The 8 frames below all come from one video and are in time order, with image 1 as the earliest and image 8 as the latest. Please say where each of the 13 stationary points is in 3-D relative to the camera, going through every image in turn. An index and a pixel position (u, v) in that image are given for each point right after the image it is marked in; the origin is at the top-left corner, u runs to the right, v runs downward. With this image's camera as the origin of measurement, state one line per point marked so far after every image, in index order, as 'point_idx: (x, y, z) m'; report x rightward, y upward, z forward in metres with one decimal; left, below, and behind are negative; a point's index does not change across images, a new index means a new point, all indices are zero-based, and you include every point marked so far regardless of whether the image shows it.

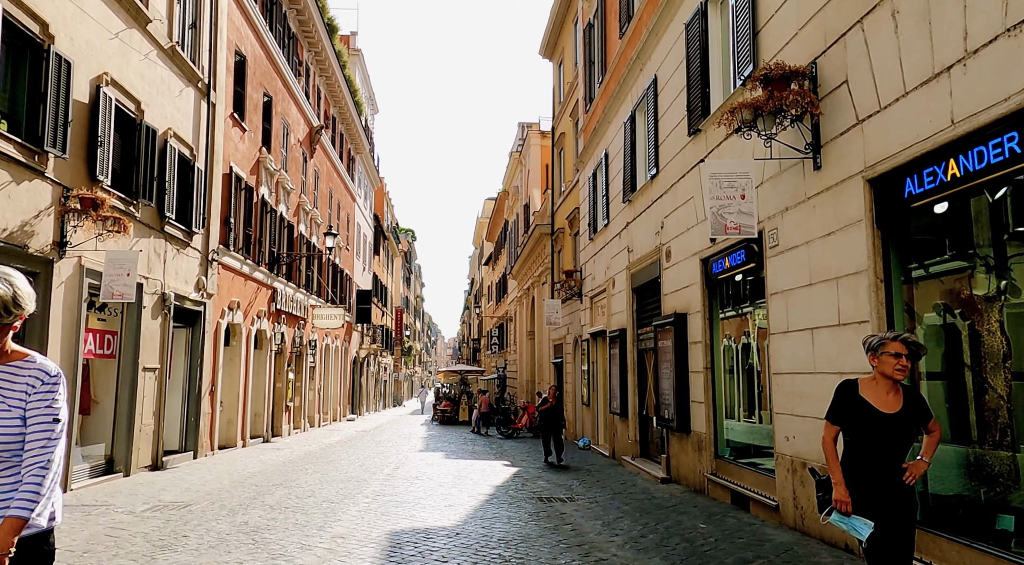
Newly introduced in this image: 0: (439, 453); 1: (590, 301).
0: (-1.7, -3.9, +17.8) m
1: (+1.9, -0.5, +18.9) m
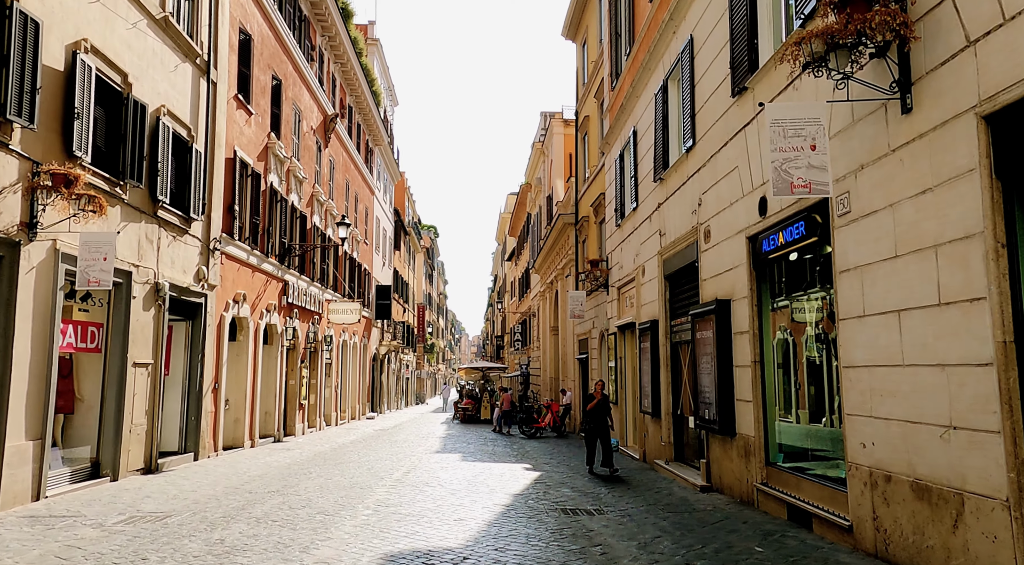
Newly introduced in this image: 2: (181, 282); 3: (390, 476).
0: (-1.2, -3.7, +16.6) m
1: (+2.4, -0.2, +17.6) m
2: (-6.1, 0.0, +14.1) m
3: (-1.9, -3.0, +11.8) m
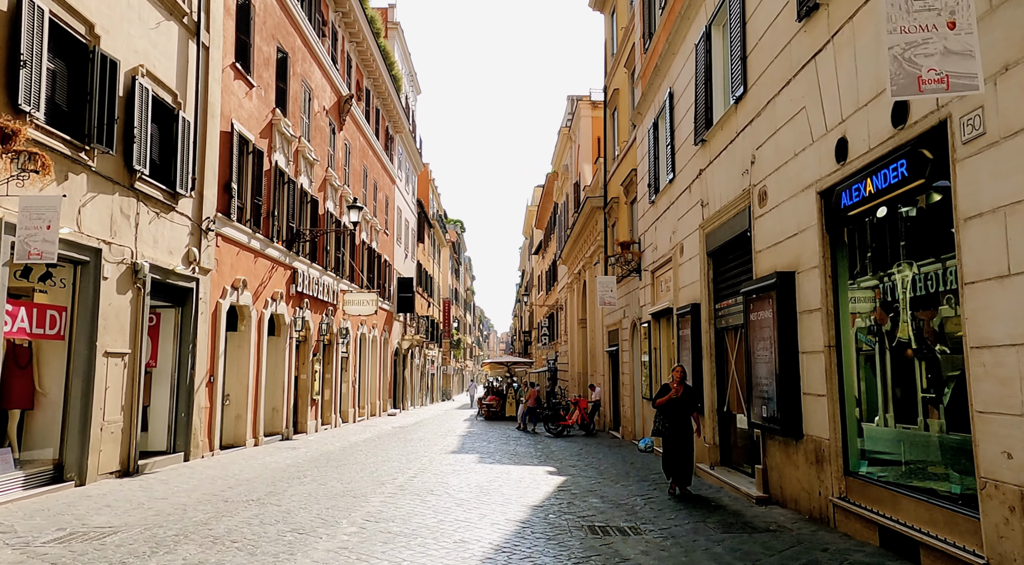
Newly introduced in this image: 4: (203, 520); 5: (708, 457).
0: (-0.7, -3.4, +15.1) m
1: (+2.9, +0.1, +15.9) m
2: (-5.7, +0.3, +12.7) m
3: (-1.6, -2.7, +10.3) m
4: (-3.1, -2.4, +7.6) m
5: (+2.9, -2.5, +11.1) m
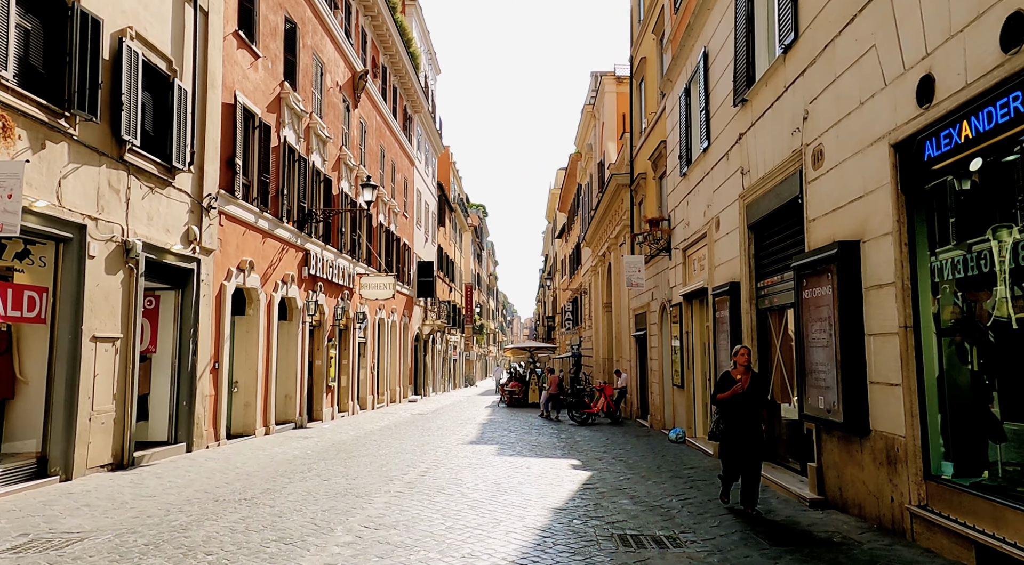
0: (-0.3, -3.0, +14.2) m
1: (+3.3, +0.5, +14.8) m
2: (-5.4, +0.6, +11.9) m
3: (-1.4, -2.4, +9.4) m
4: (-2.9, -2.1, +6.7) m
5: (+3.1, -2.2, +10.1) m
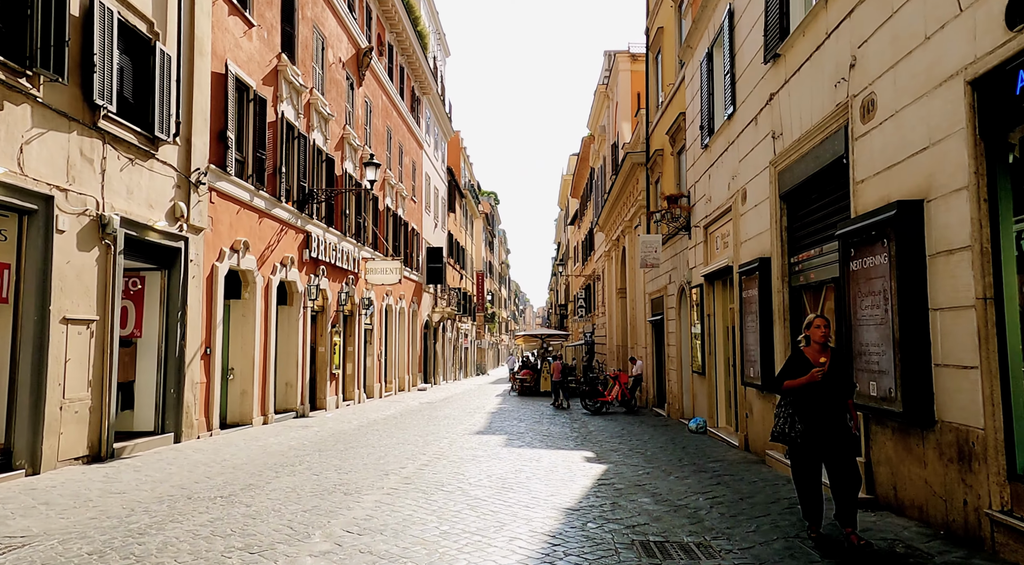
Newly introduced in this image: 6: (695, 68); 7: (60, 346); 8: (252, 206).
0: (-0.2, -2.7, +13.3) m
1: (+3.5, +0.9, +13.9) m
2: (-5.3, +0.9, +11.1) m
3: (-1.3, -2.1, +8.6) m
4: (-2.8, -1.9, +5.9) m
5: (+3.2, -1.9, +9.2) m
6: (+3.4, +4.0, +14.5) m
7: (-5.4, -0.8, +9.2) m
8: (-5.2, +1.5, +15.4) m
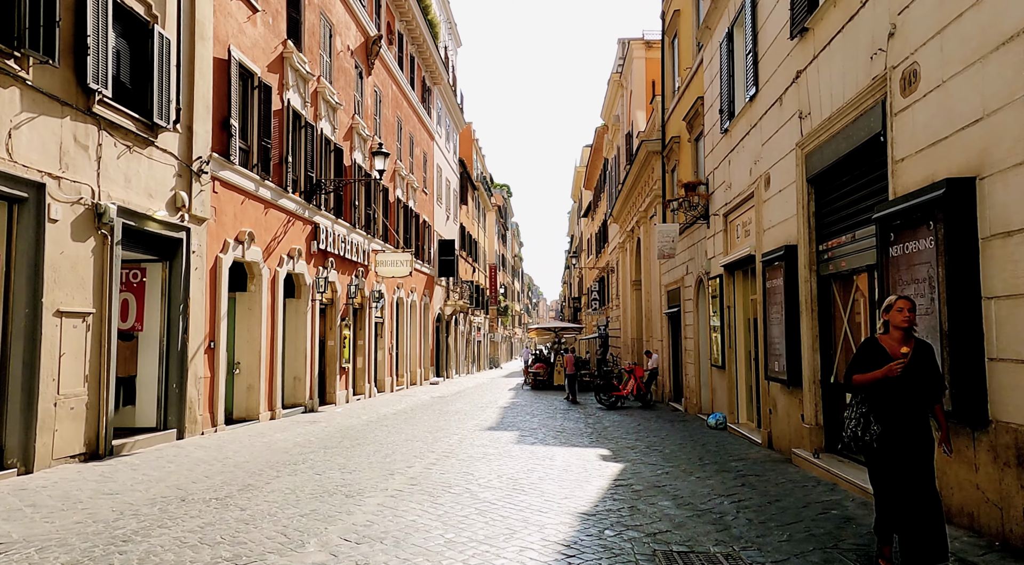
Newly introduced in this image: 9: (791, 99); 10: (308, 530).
0: (0.0, -2.5, +12.9) m
1: (+3.7, +1.1, +13.4) m
2: (-5.1, +1.0, +10.7) m
3: (-1.1, -2.0, +8.1) m
4: (-2.8, -1.8, +5.5) m
5: (+3.4, -1.8, +8.7) m
6: (+3.7, +4.2, +13.9) m
7: (-5.3, -0.7, +8.8) m
8: (-5.0, +1.7, +15.0) m
9: (+3.4, +2.2, +9.3) m
10: (-1.5, -1.8, +5.5) m
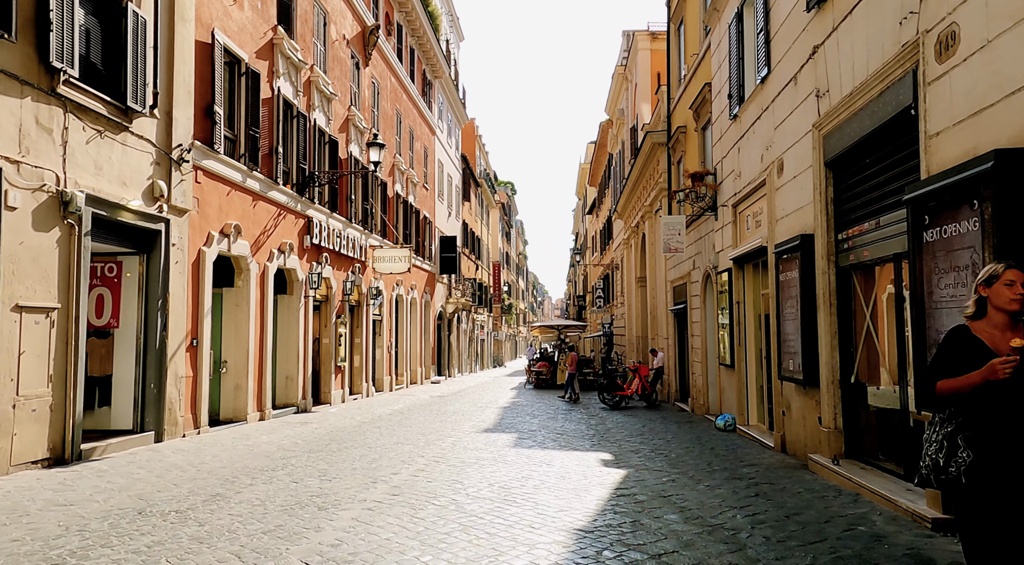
0: (0.0, -2.4, +12.3) m
1: (+3.6, +1.2, +12.7) m
2: (-5.2, +1.1, +10.1) m
3: (-1.2, -1.9, +7.5) m
4: (-2.9, -1.7, +4.9) m
5: (+3.3, -1.7, +8.0) m
6: (+3.6, +4.3, +13.3) m
7: (-5.3, -0.6, +8.2) m
8: (-5.0, +1.8, +14.4) m
9: (+3.3, +2.3, +8.7) m
10: (-1.6, -1.7, +4.9) m
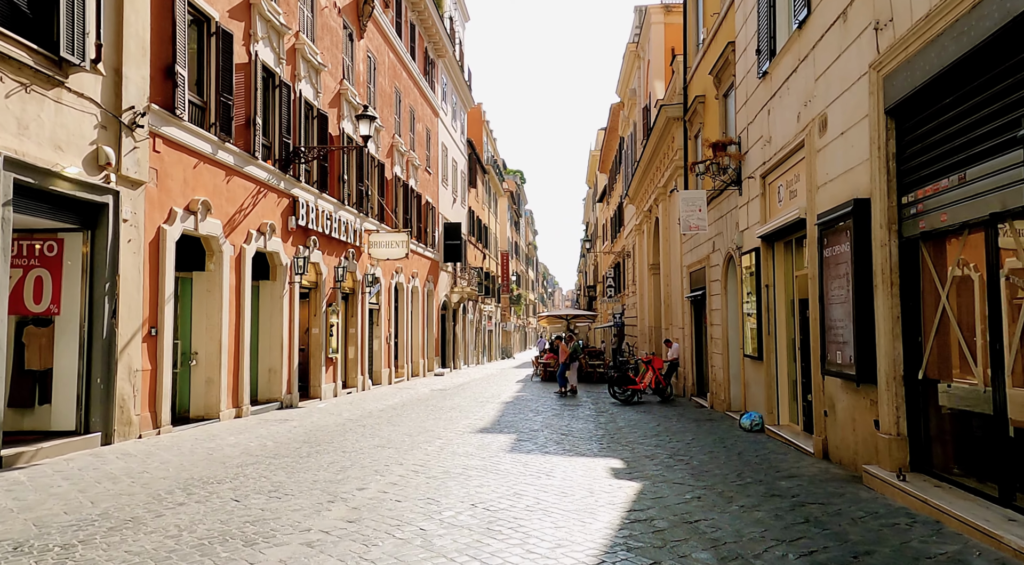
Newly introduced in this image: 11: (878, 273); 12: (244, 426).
0: (0.0, -2.2, +10.9) m
1: (+3.6, +1.4, +11.2) m
2: (-5.3, +1.3, +8.7) m
3: (-1.3, -1.7, +6.1) m
4: (-3.0, -1.6, +3.5) m
5: (+3.2, -1.5, +6.5) m
6: (+3.6, +4.6, +11.7) m
7: (-5.4, -0.4, +6.8) m
8: (-5.0, +2.1, +13.0) m
9: (+3.2, +2.5, +7.2) m
10: (-1.7, -1.5, +3.5) m
11: (+3.2, +0.1, +6.8) m
12: (-4.4, -2.4, +12.6) m
